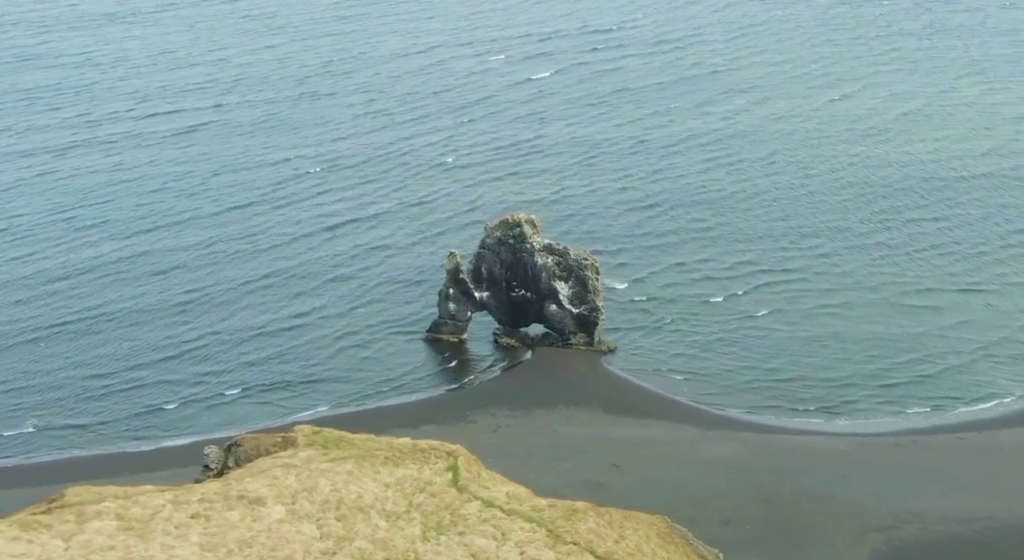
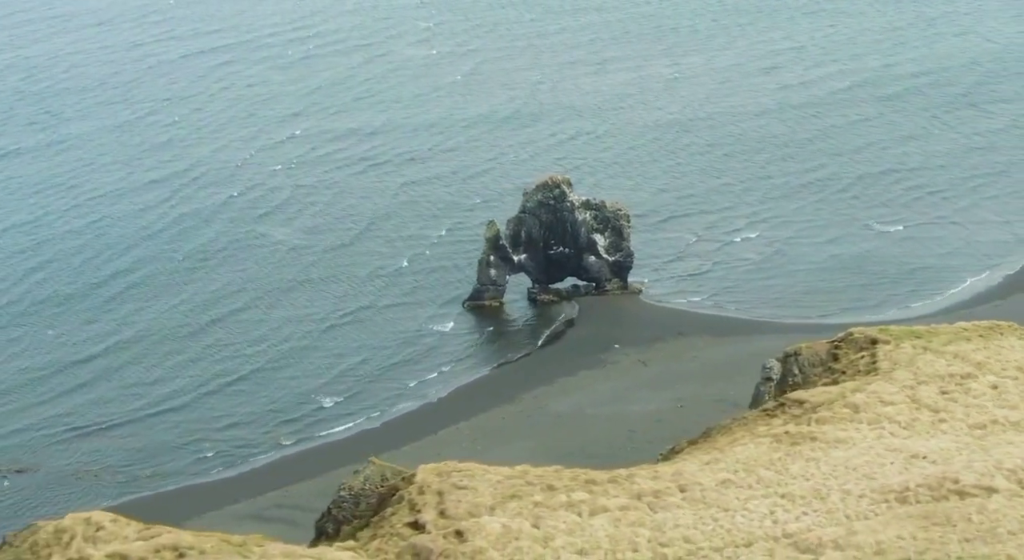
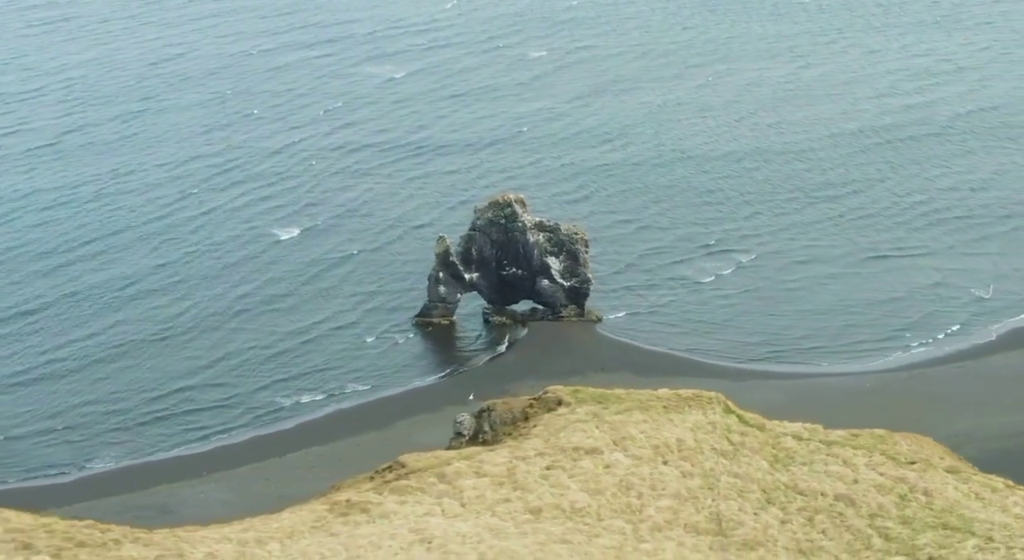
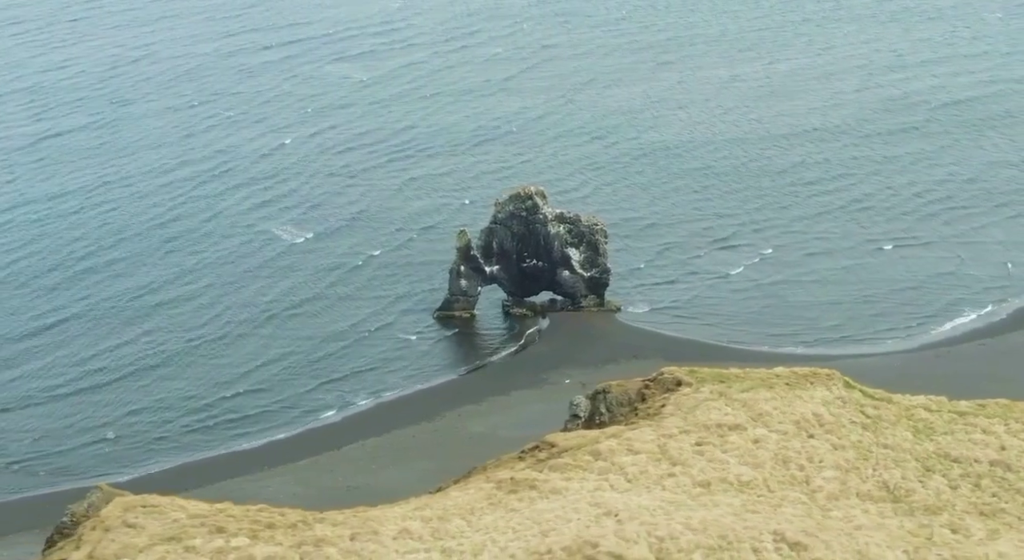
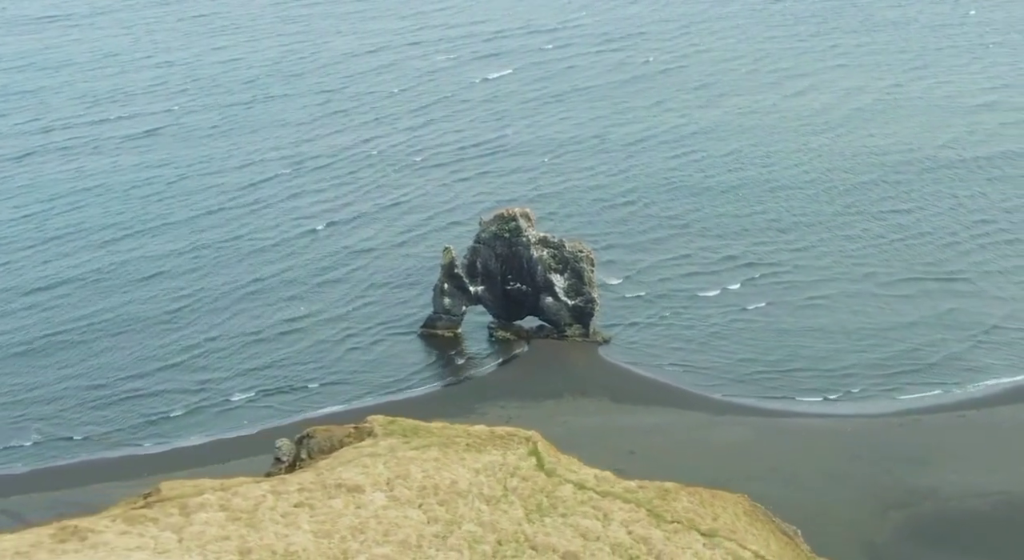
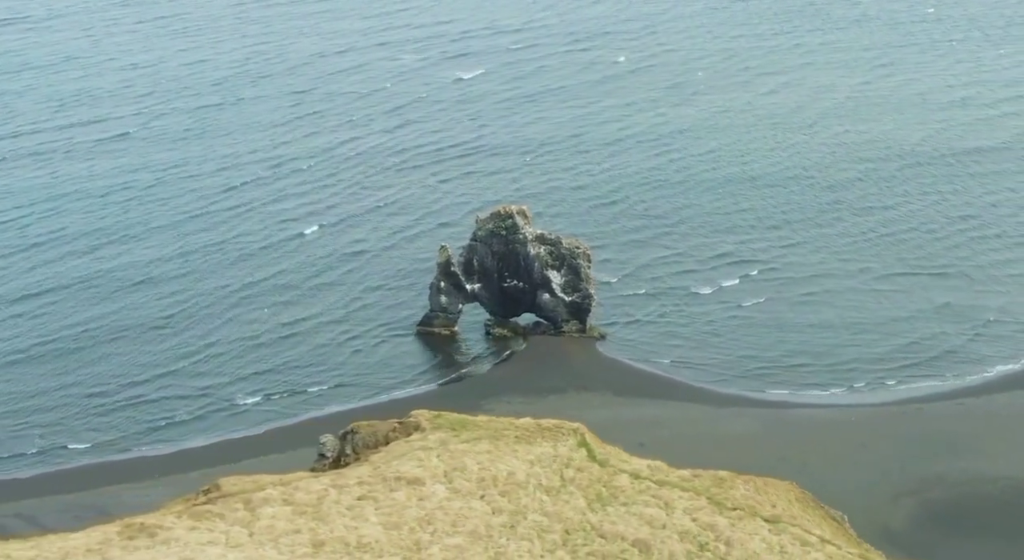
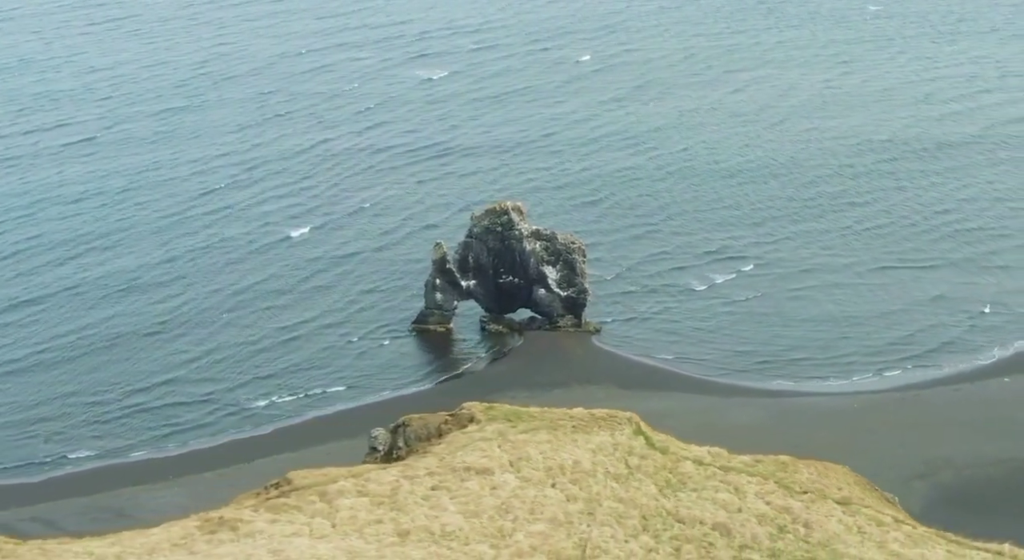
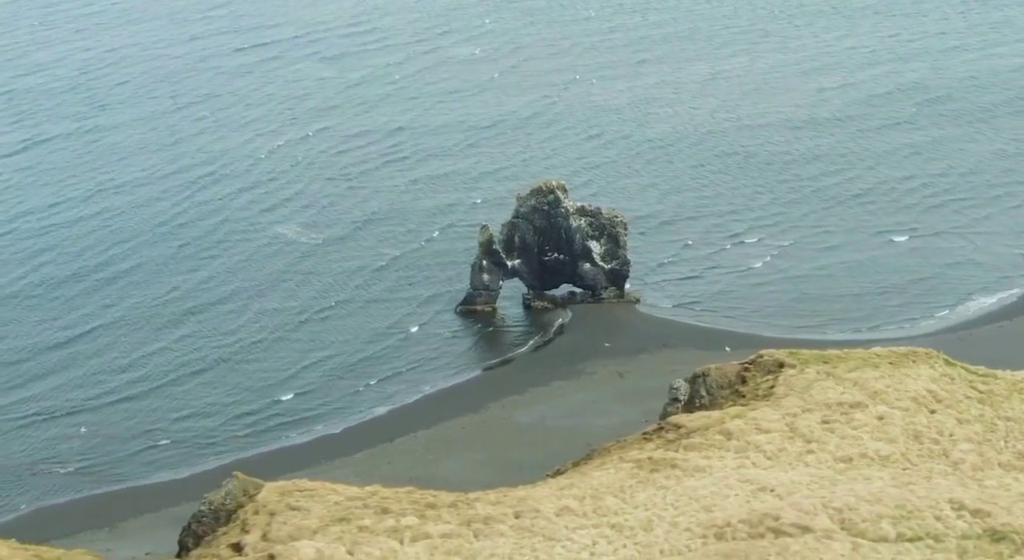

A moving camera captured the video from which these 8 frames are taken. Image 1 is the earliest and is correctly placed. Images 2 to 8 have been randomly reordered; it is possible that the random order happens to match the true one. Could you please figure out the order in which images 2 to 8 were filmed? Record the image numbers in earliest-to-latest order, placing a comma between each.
5, 6, 7, 3, 4, 8, 2
